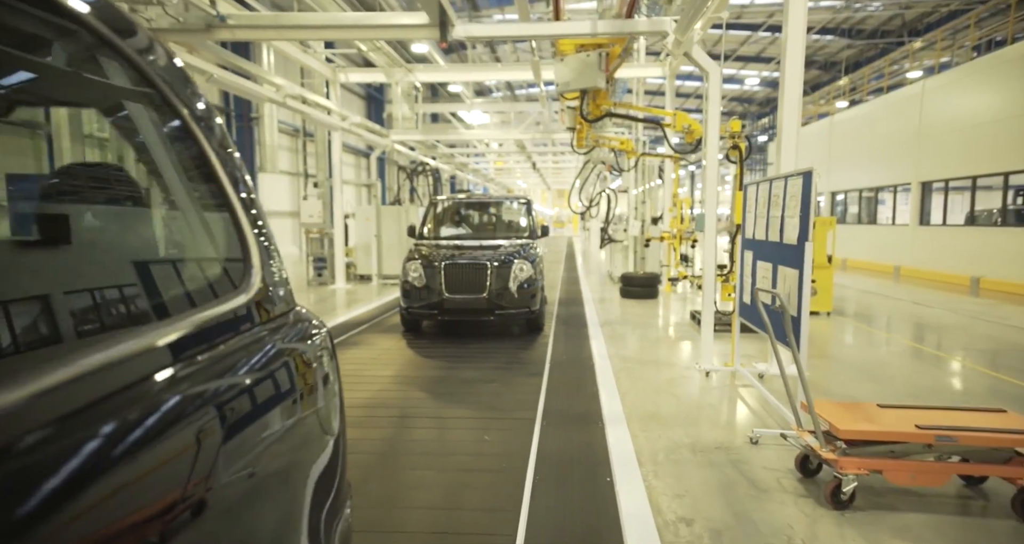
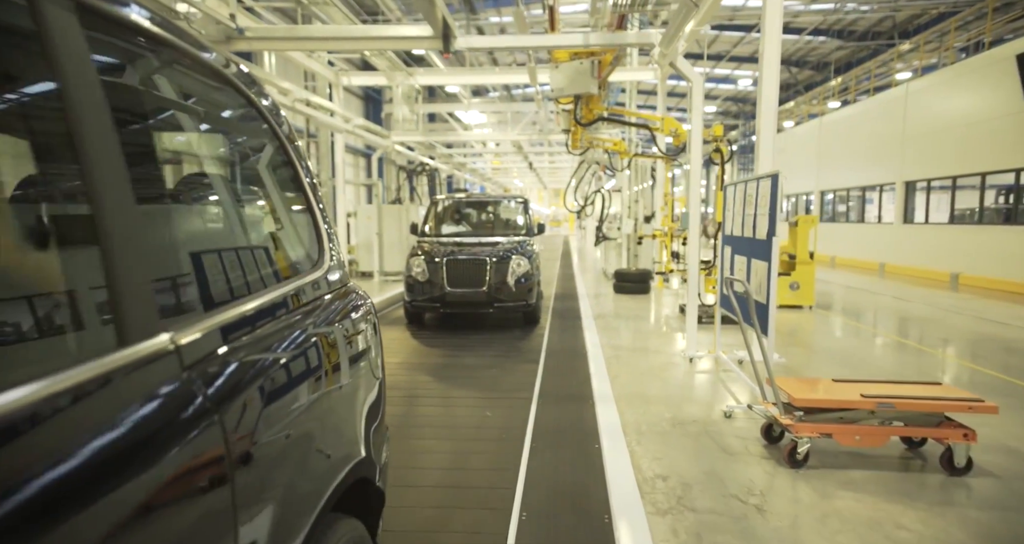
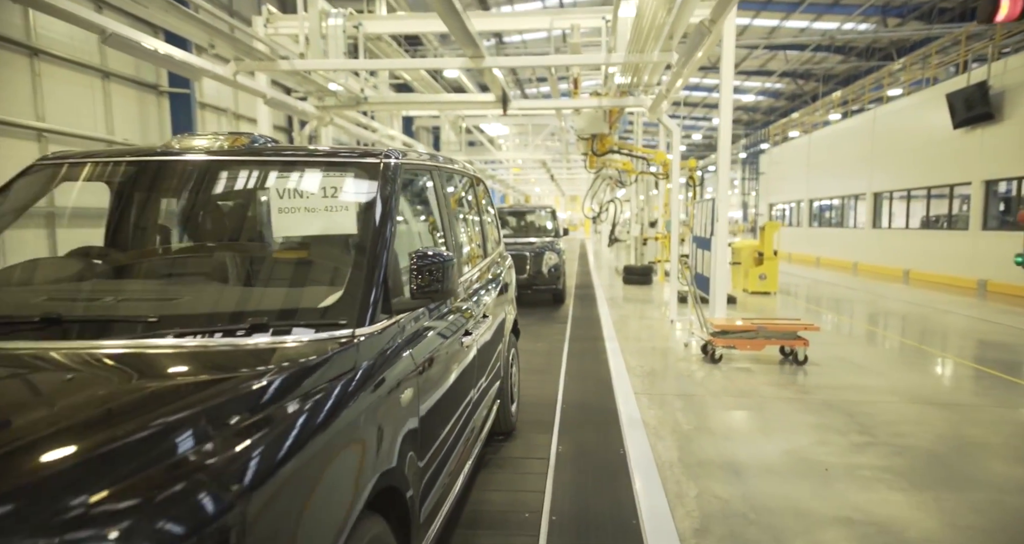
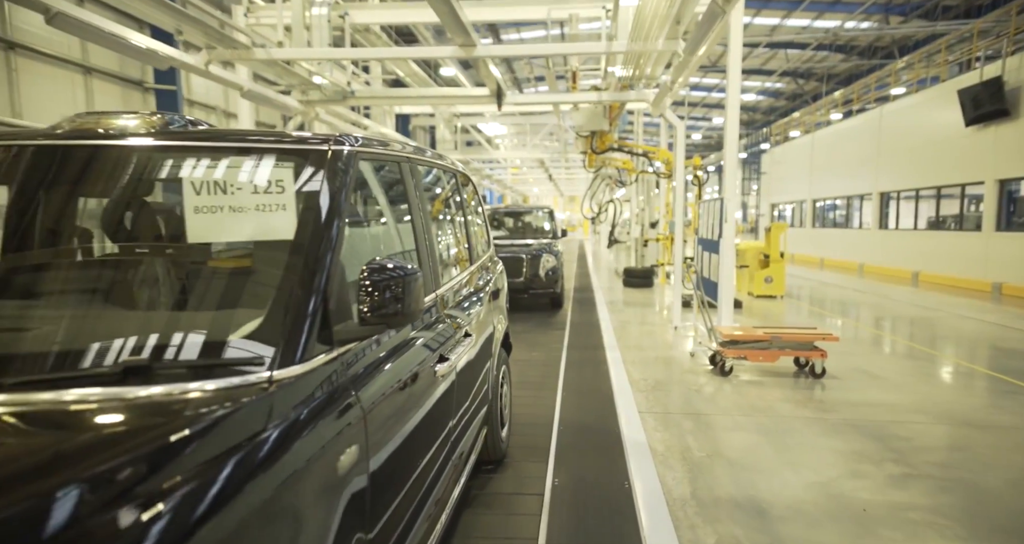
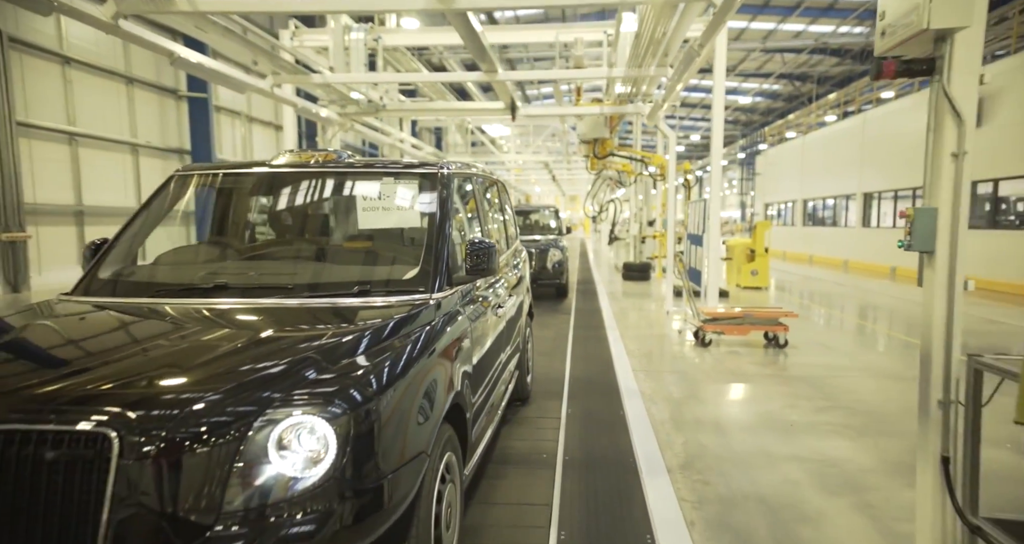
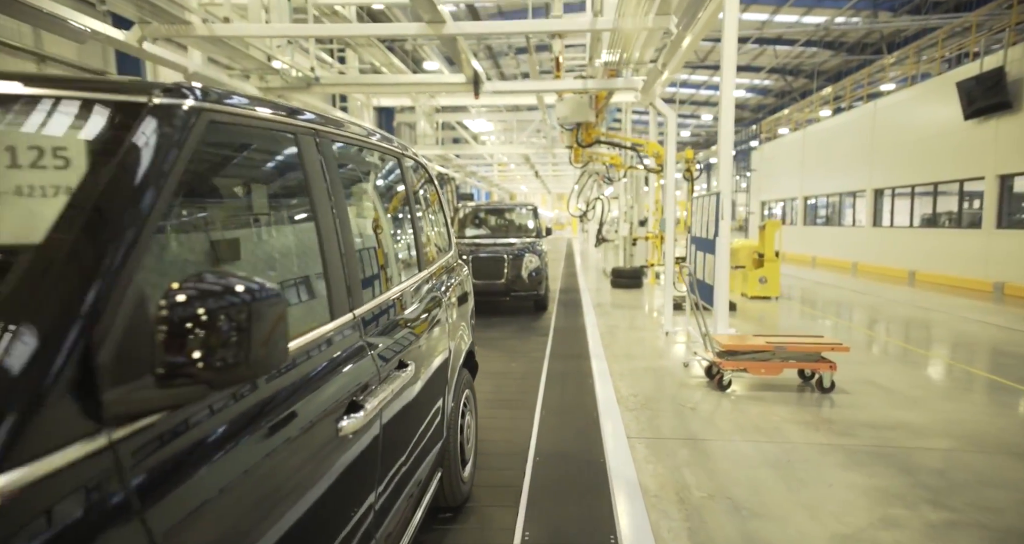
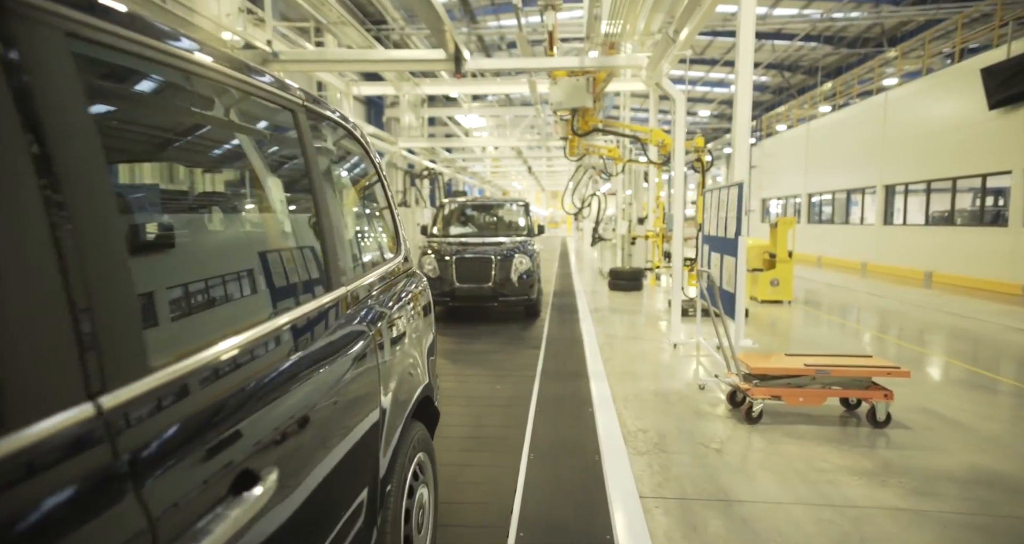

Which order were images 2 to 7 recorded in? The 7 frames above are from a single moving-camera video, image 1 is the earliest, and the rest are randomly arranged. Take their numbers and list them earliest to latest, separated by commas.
2, 7, 6, 4, 3, 5
